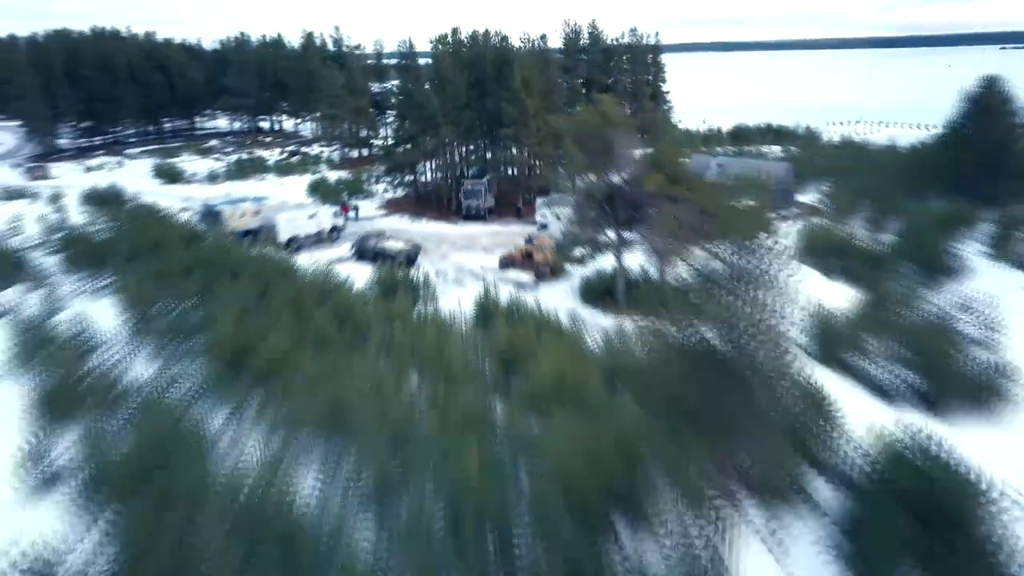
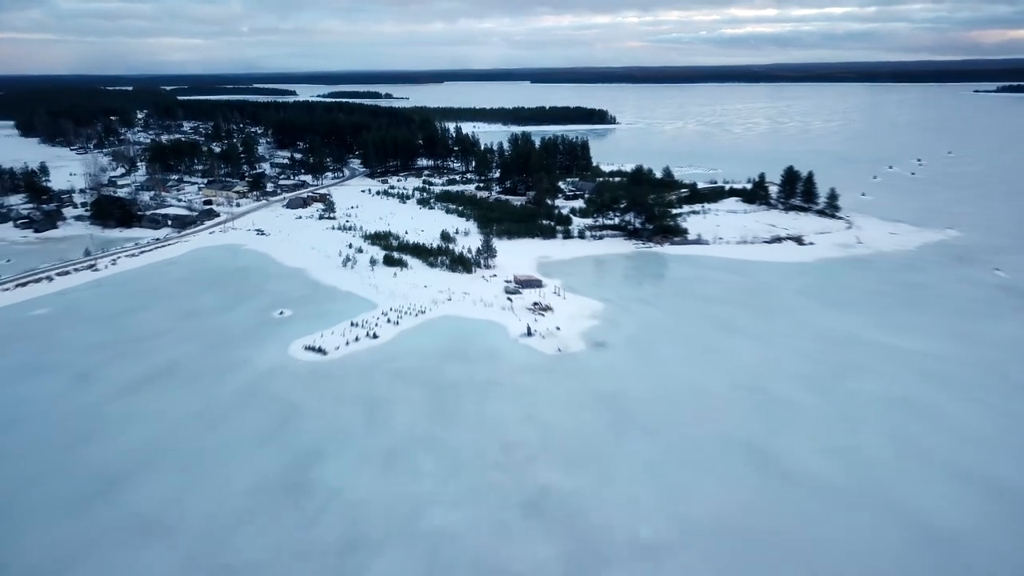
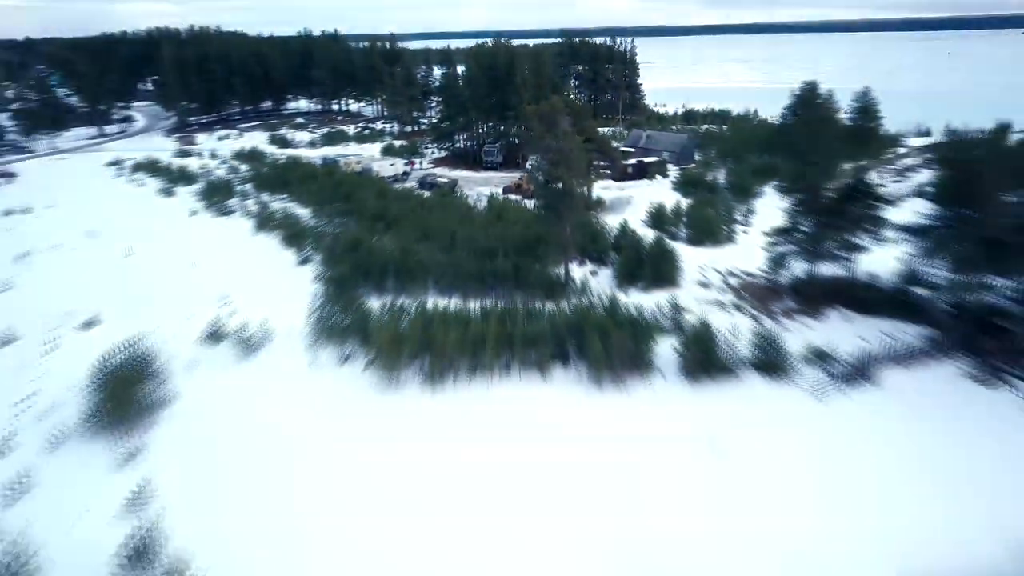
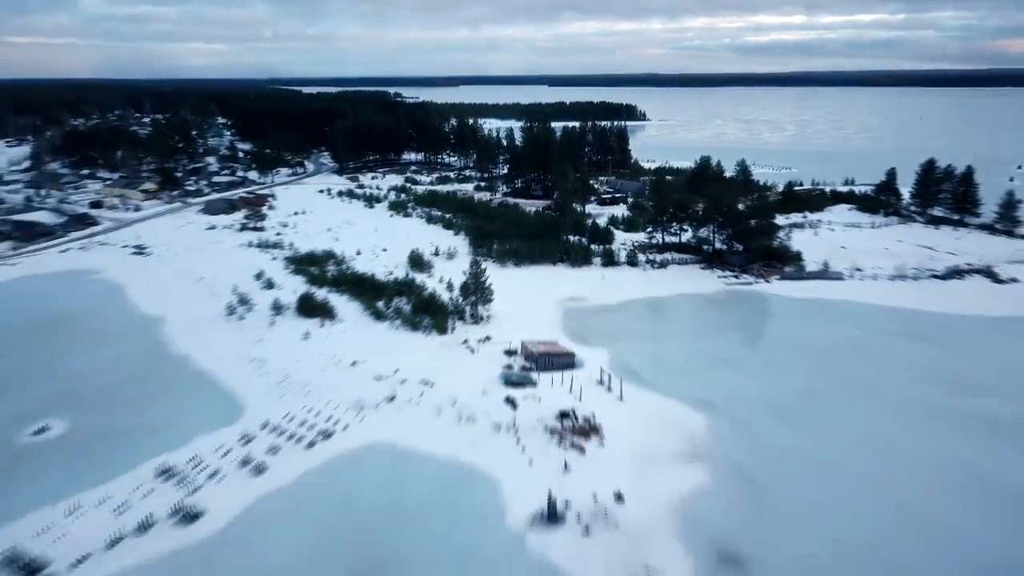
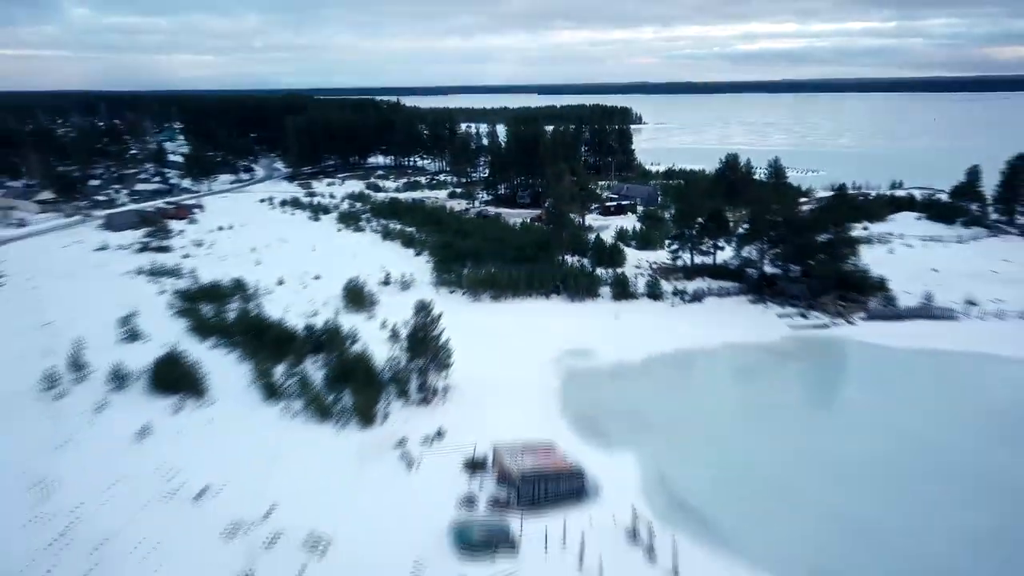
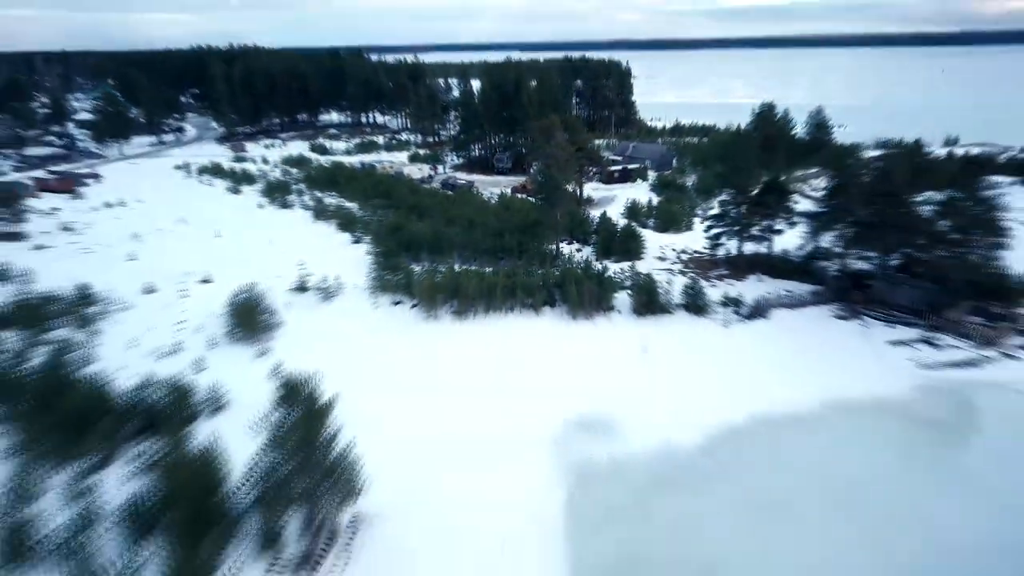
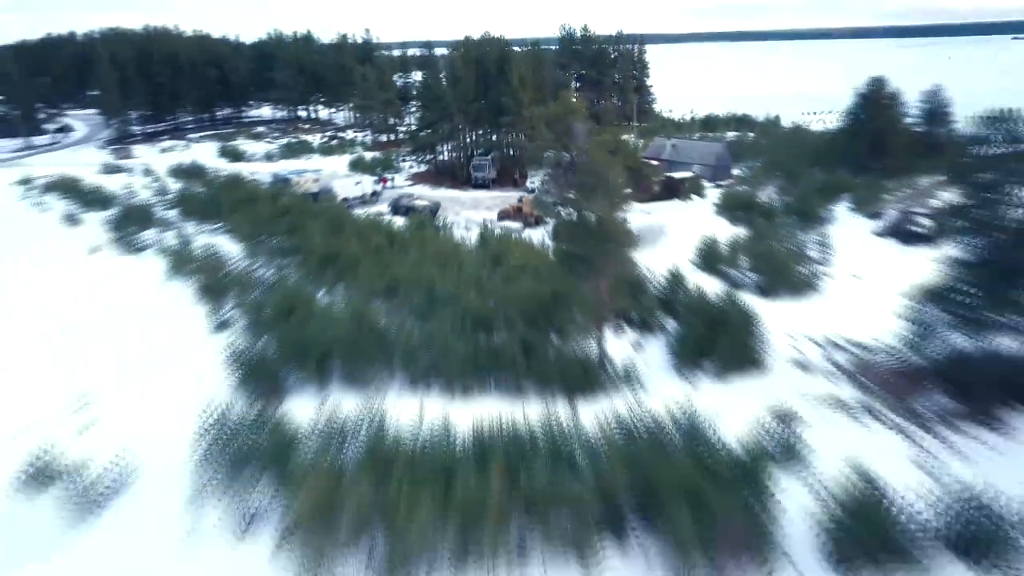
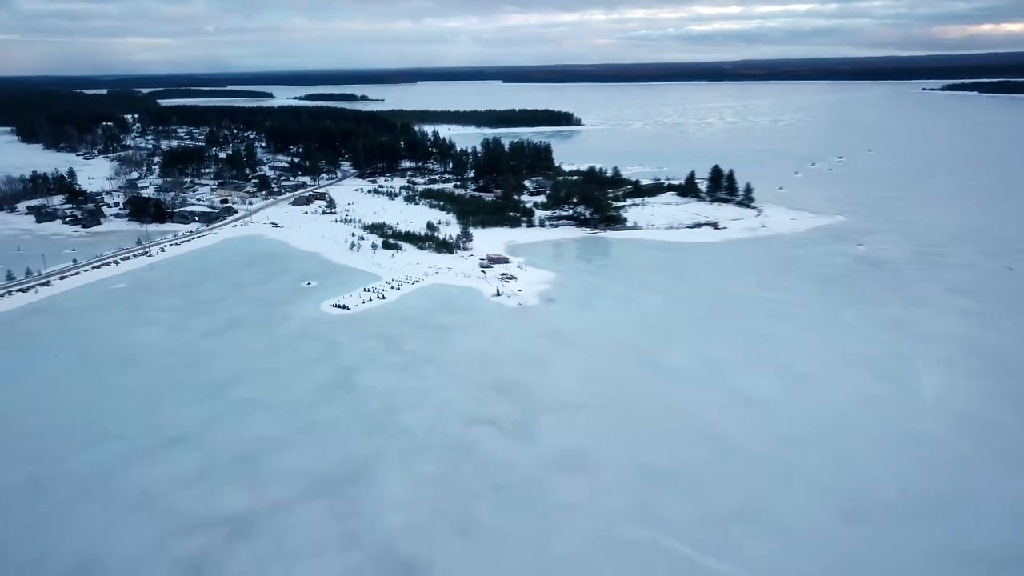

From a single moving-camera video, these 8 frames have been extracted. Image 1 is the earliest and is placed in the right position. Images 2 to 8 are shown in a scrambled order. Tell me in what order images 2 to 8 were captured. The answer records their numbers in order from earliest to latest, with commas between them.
7, 3, 6, 5, 4, 2, 8
